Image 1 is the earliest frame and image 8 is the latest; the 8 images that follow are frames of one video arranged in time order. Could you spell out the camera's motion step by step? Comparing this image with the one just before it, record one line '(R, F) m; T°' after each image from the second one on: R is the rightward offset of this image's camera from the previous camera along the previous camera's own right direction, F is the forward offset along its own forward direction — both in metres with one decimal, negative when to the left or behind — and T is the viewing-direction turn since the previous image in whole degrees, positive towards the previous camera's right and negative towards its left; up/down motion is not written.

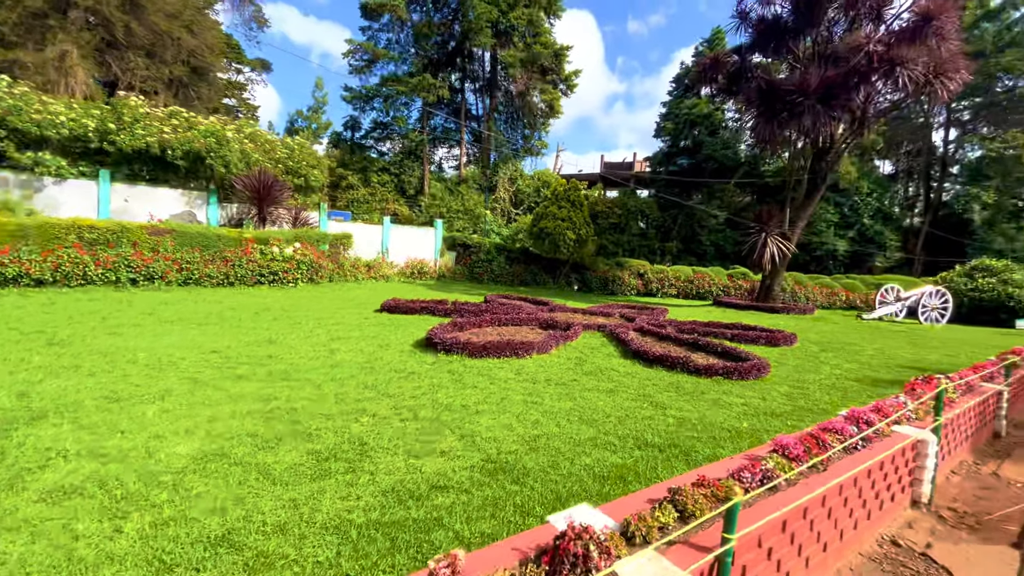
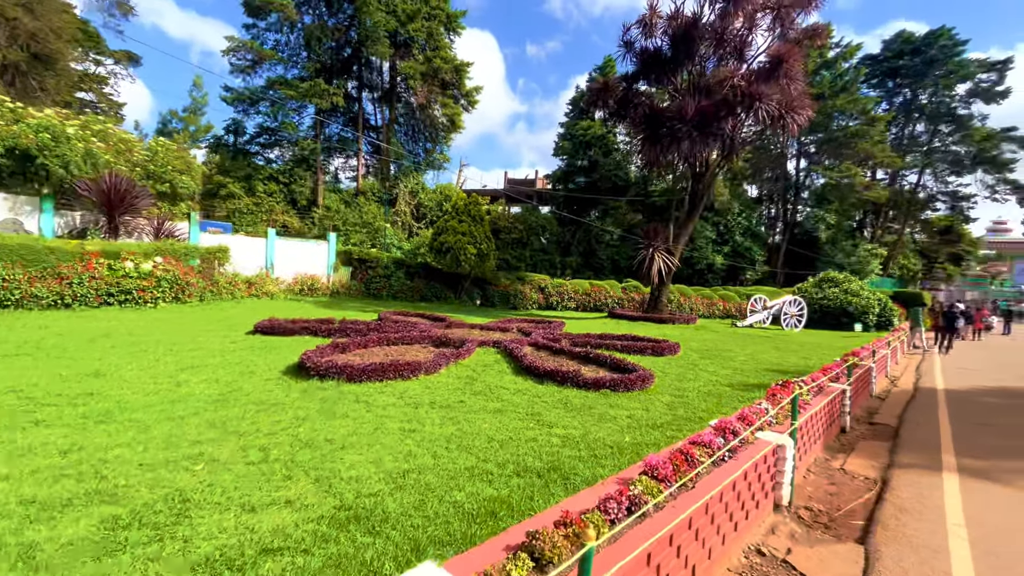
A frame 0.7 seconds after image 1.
(+0.3, +0.3) m; +11°
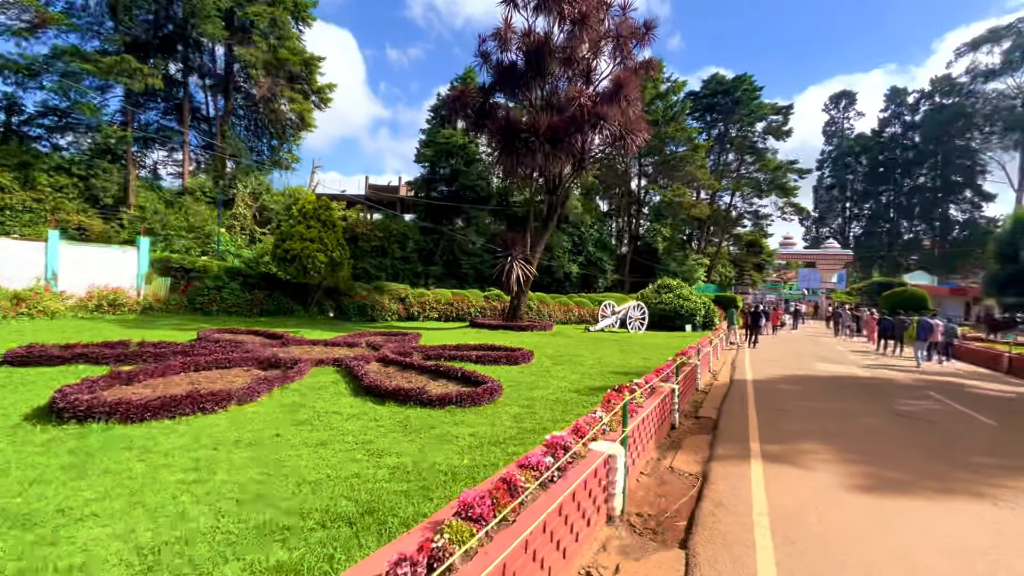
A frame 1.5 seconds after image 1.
(+0.4, +0.4) m; +15°
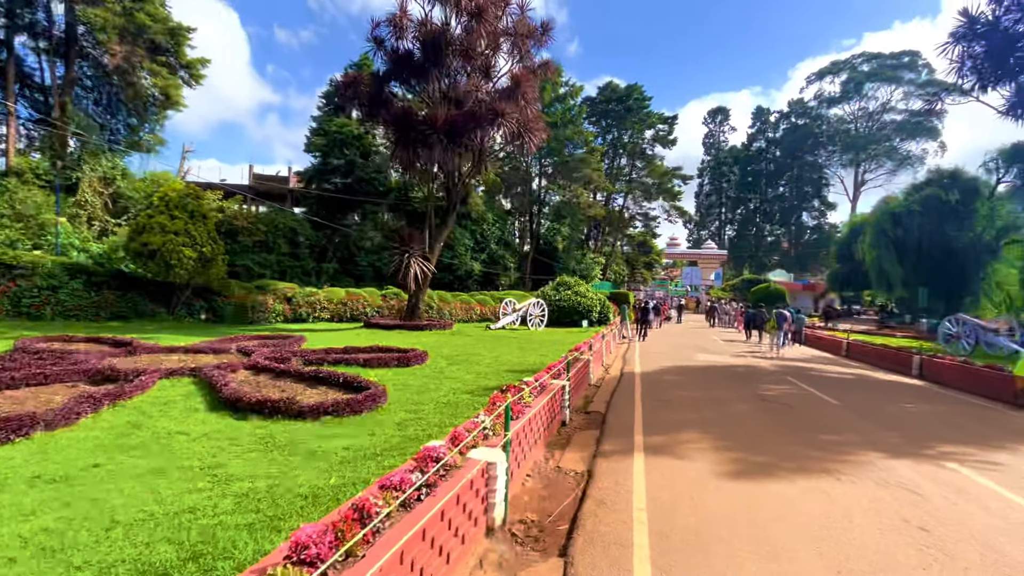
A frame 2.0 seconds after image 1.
(+0.3, +0.3) m; +11°
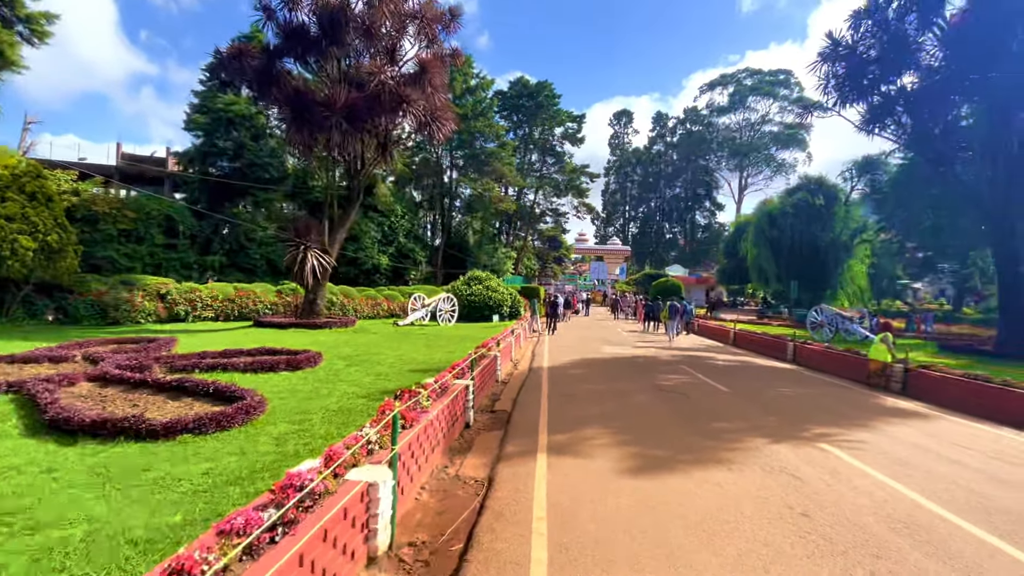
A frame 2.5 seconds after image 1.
(+0.2, +0.4) m; +10°
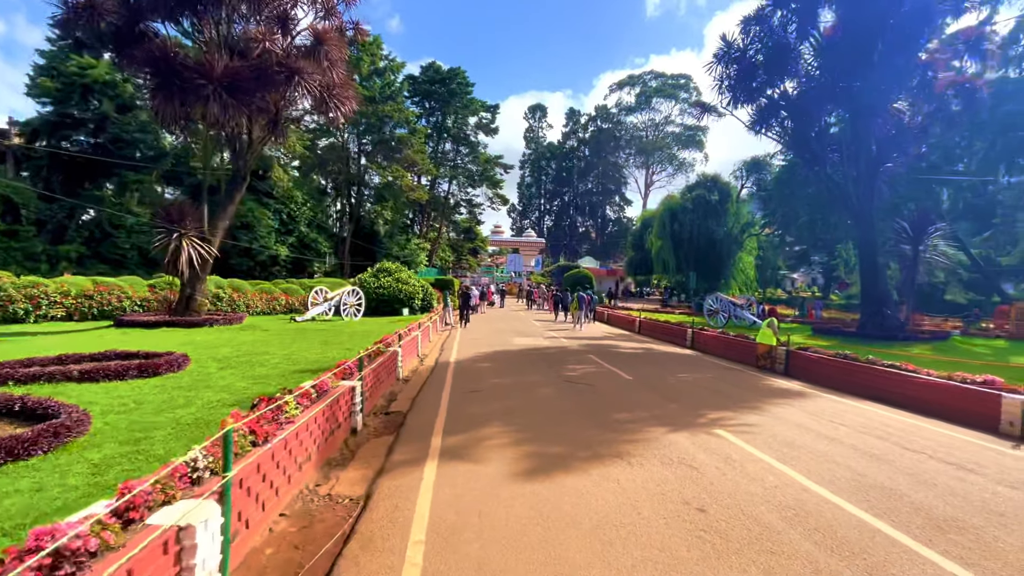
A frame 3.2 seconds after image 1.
(+0.3, +0.5) m; +10°
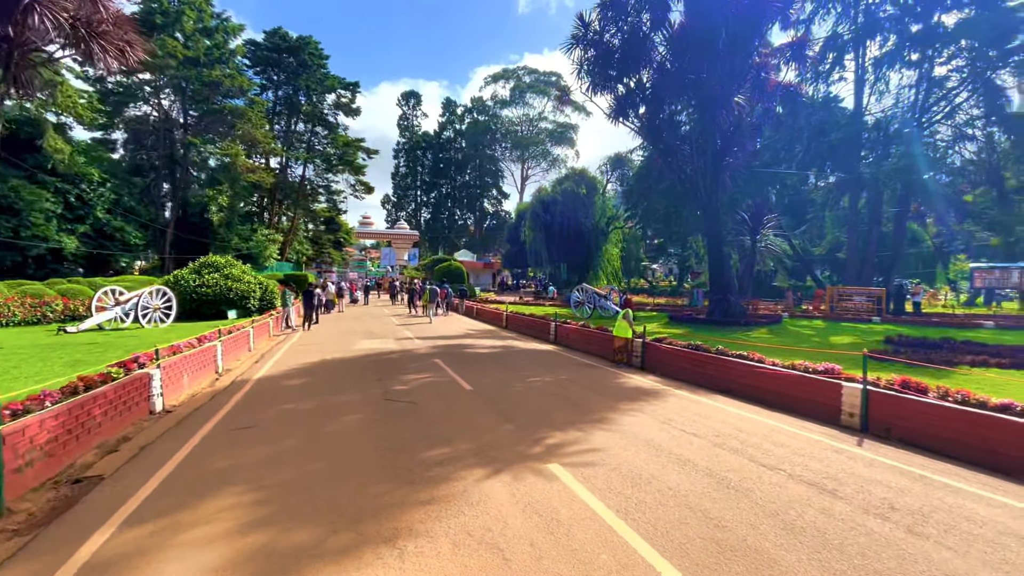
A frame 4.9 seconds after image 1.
(+1.1, +1.6) m; +14°
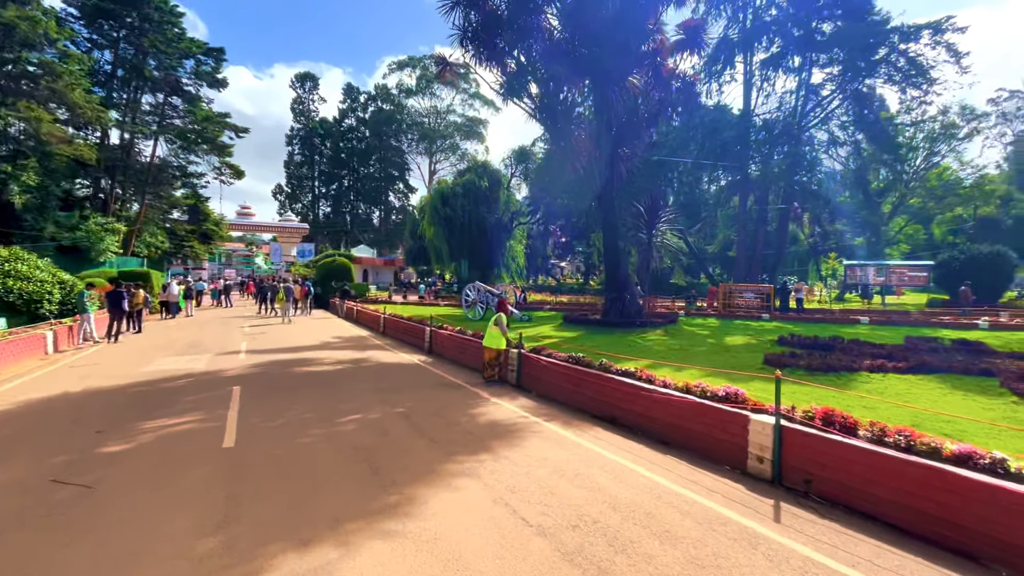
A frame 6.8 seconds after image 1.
(+1.3, +2.2) m; +10°
